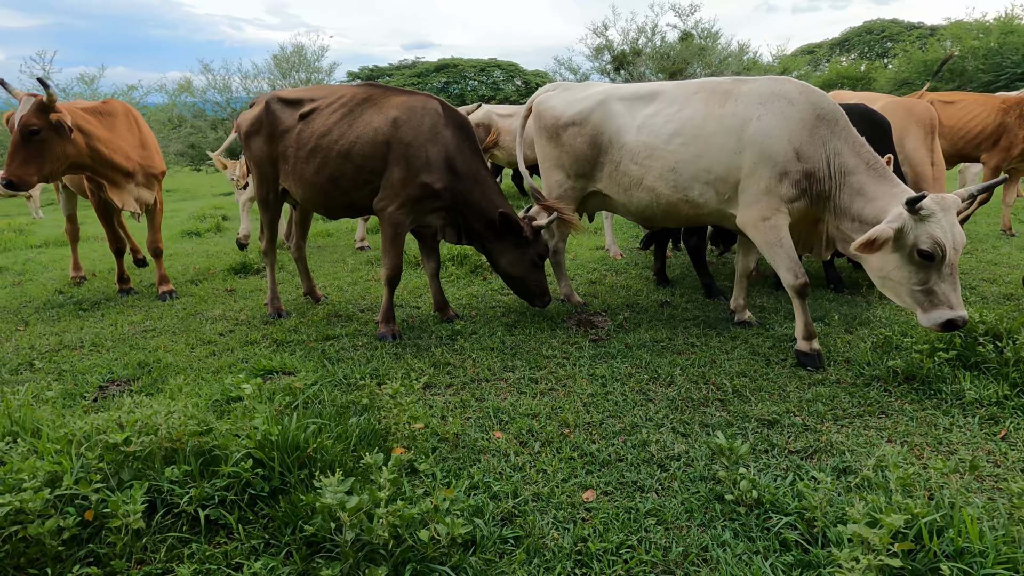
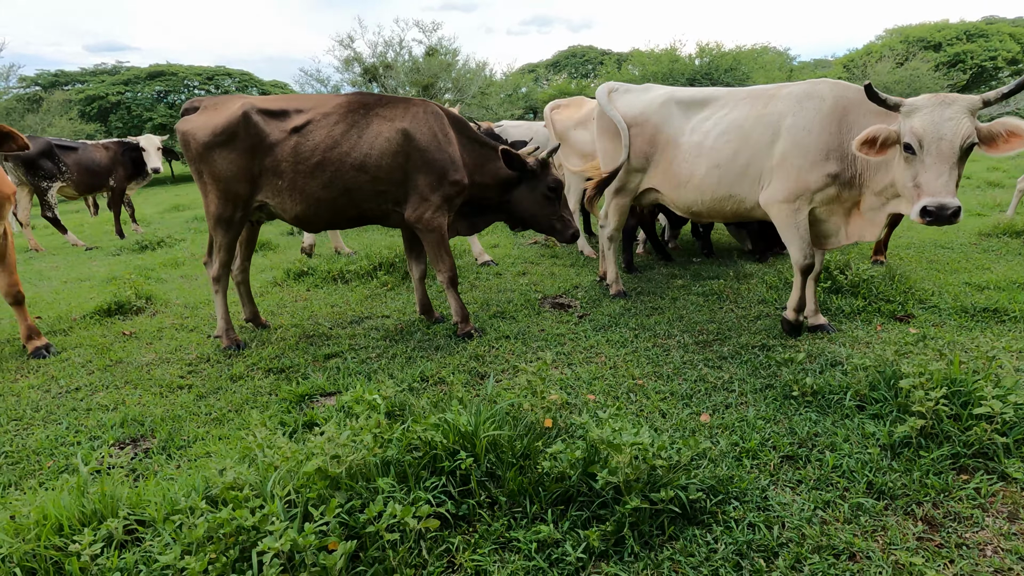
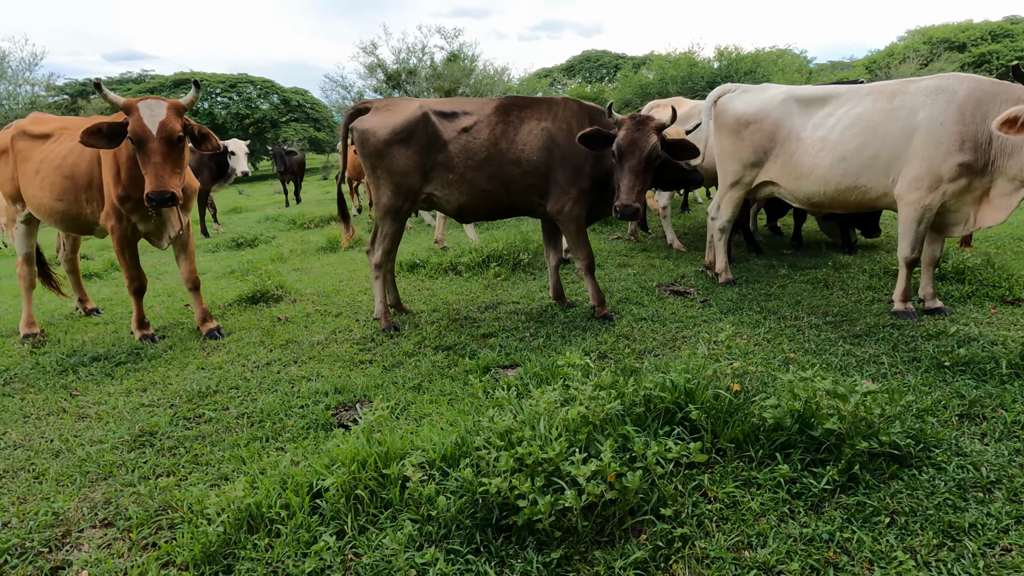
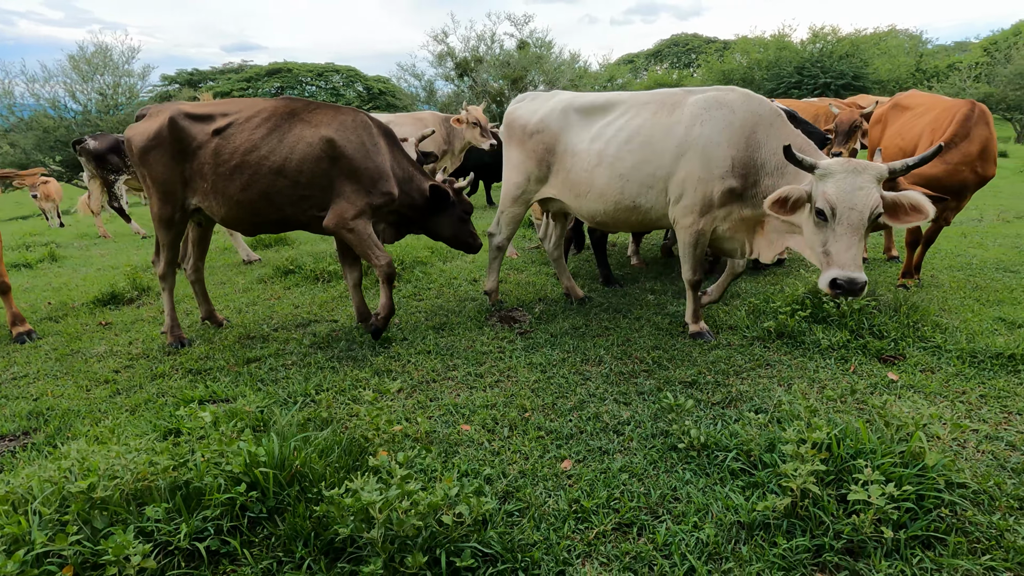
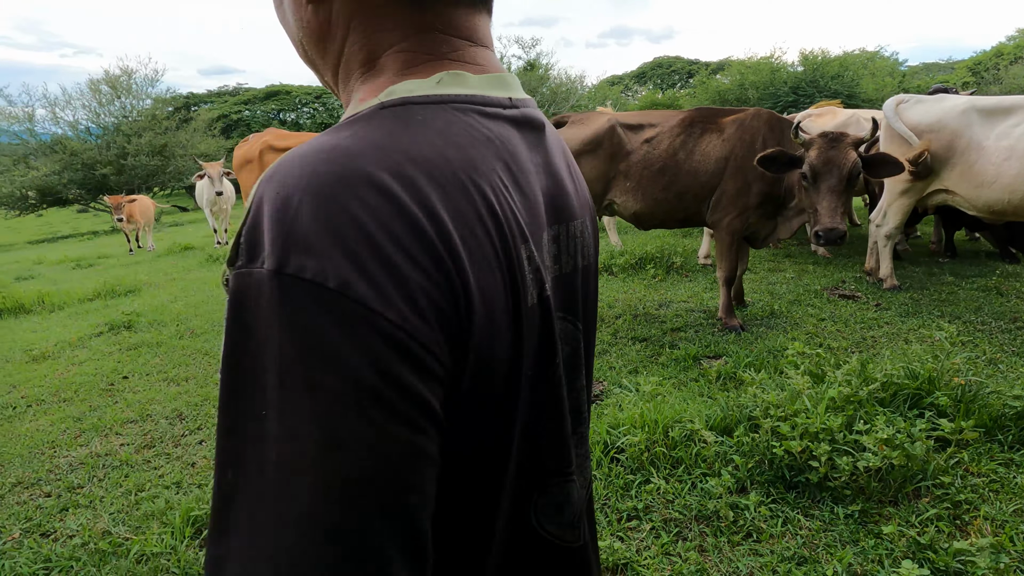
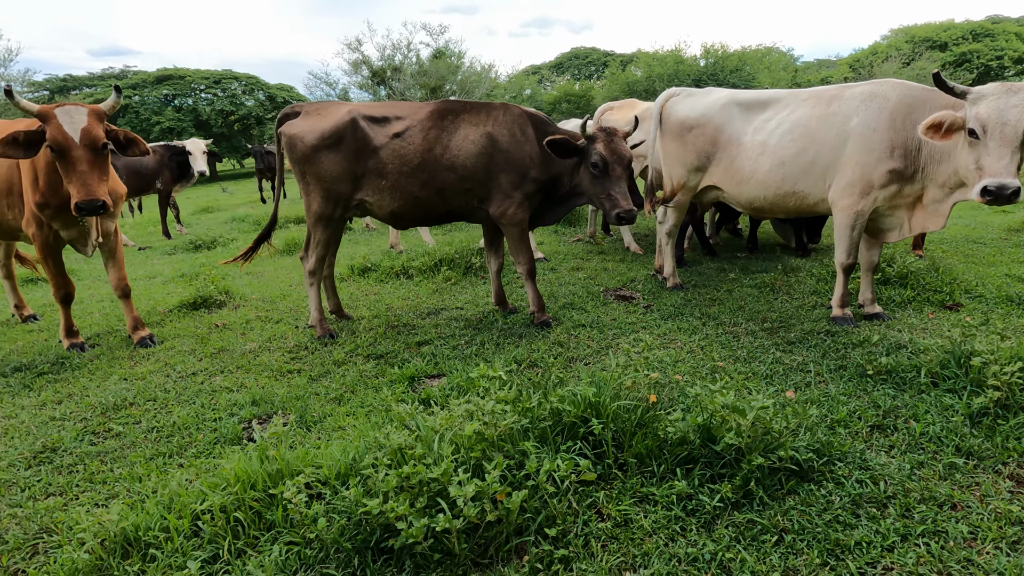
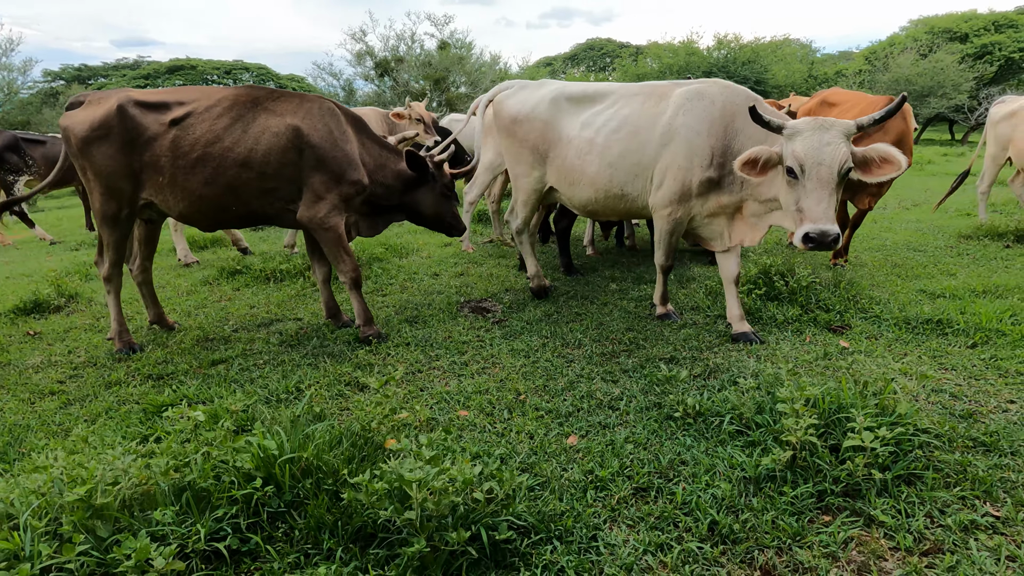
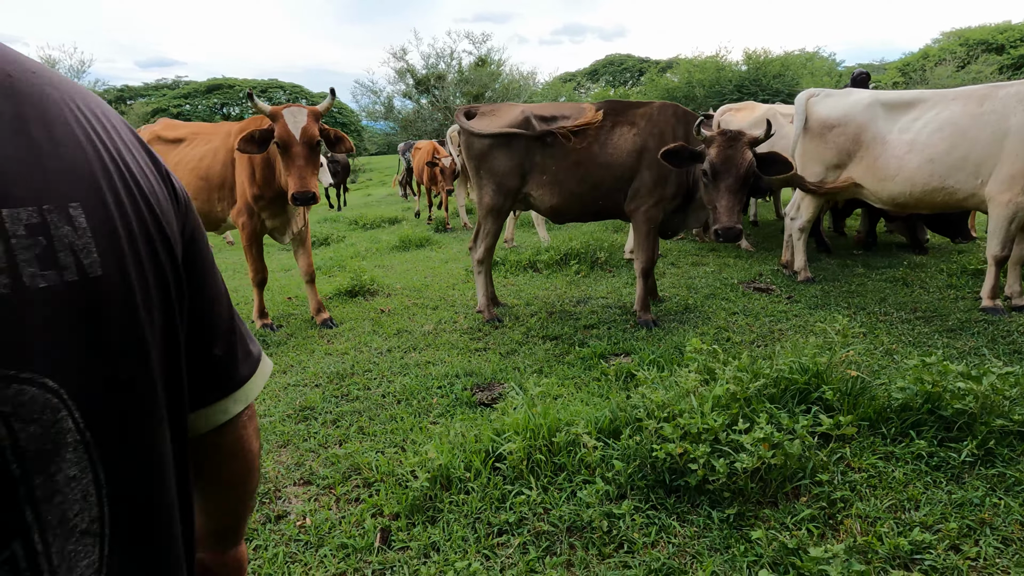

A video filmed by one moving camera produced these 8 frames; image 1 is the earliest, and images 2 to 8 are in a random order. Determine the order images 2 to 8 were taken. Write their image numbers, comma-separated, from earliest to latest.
4, 7, 2, 6, 3, 8, 5
